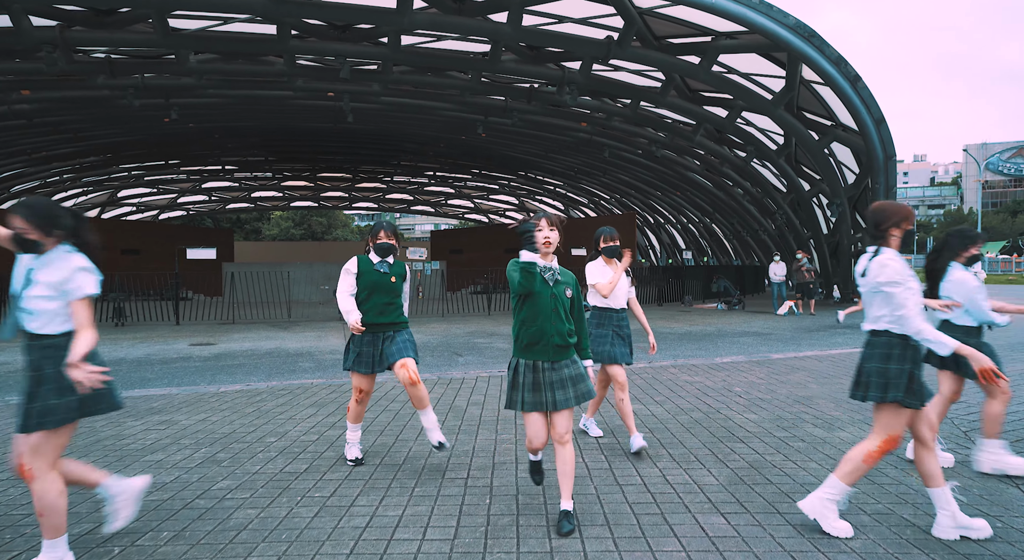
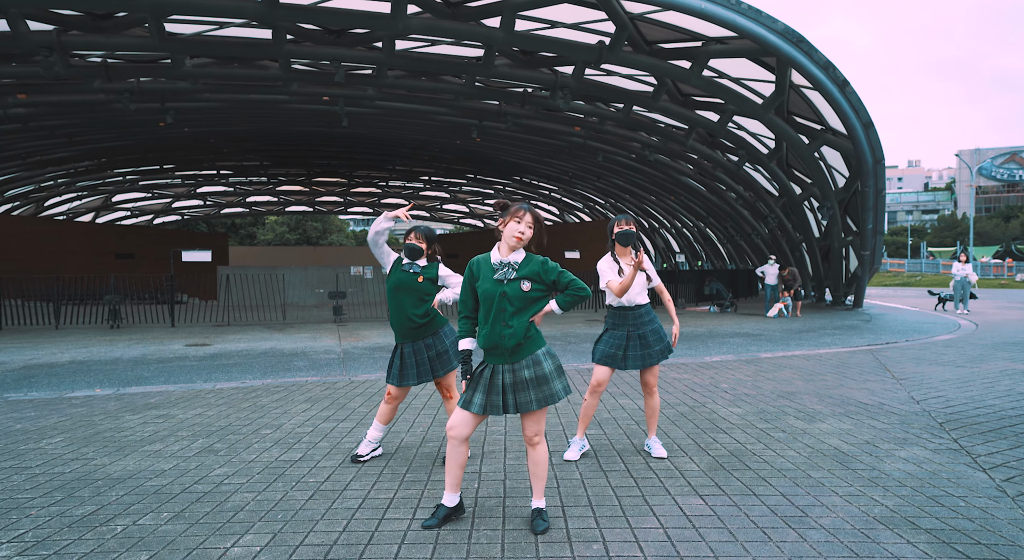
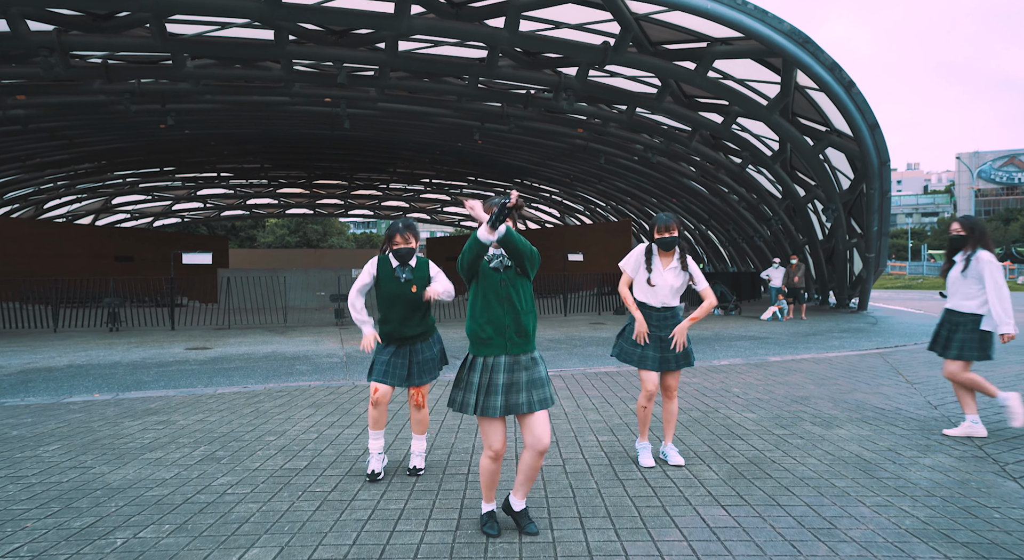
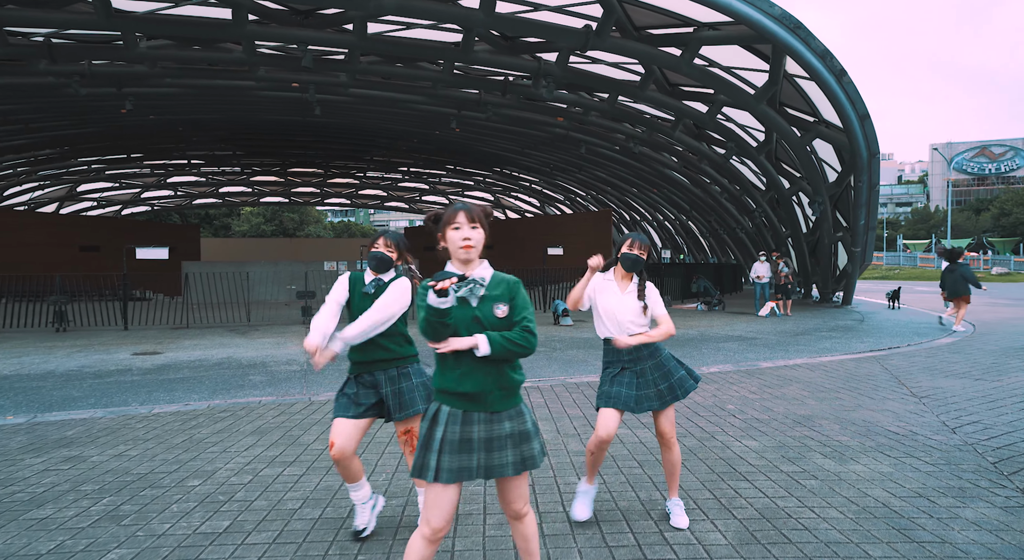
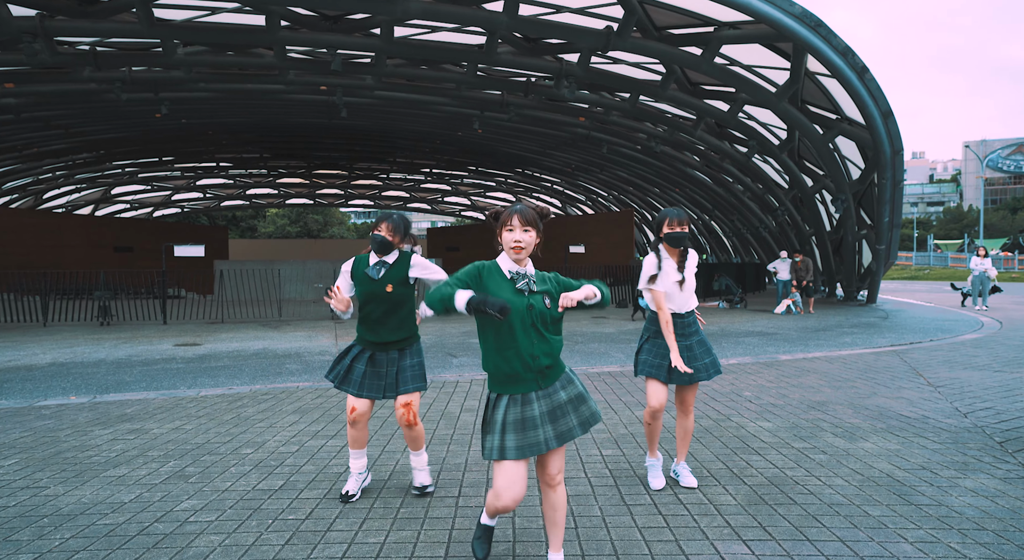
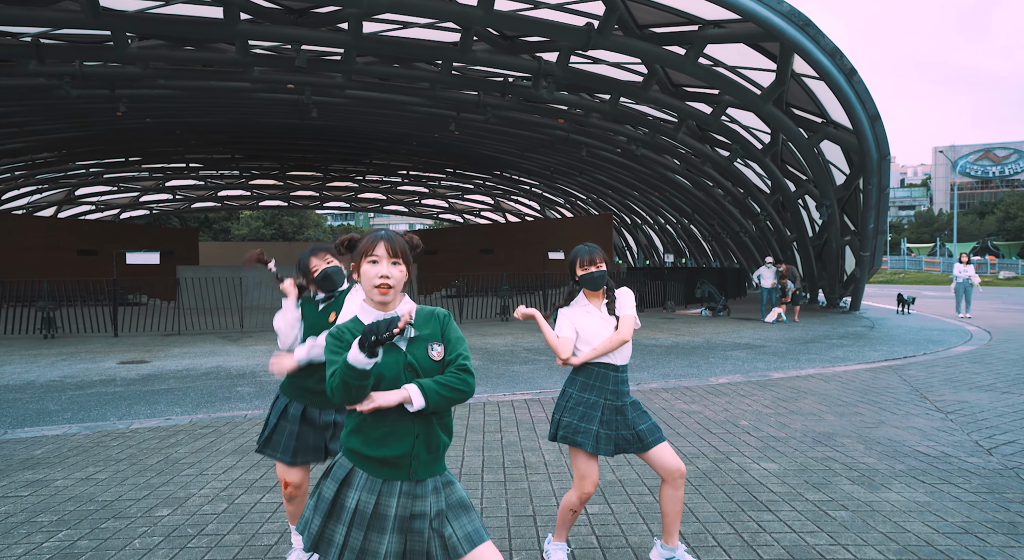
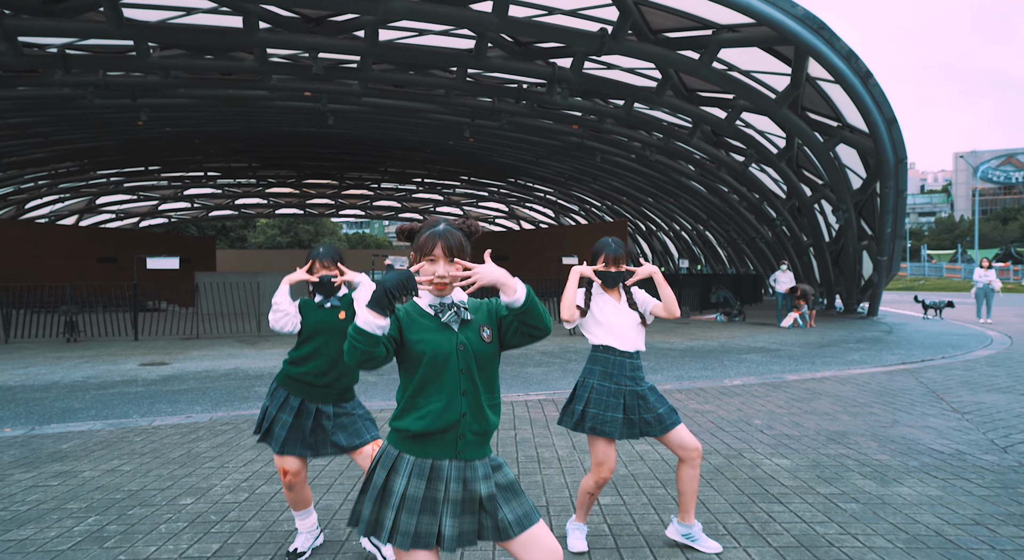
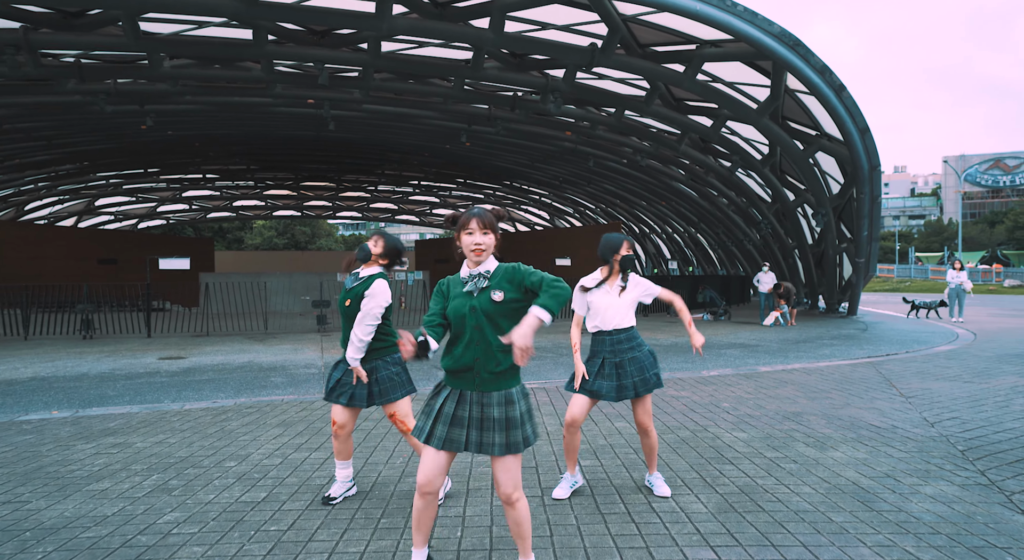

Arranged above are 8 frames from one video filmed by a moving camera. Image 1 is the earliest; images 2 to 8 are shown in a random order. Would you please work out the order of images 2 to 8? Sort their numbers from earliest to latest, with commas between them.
4, 6, 7, 8, 2, 5, 3
